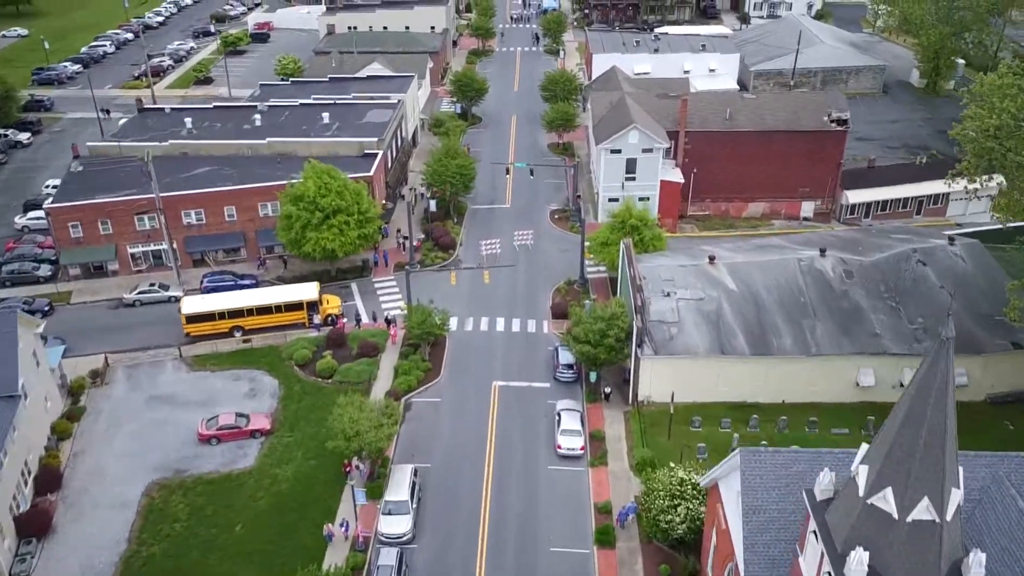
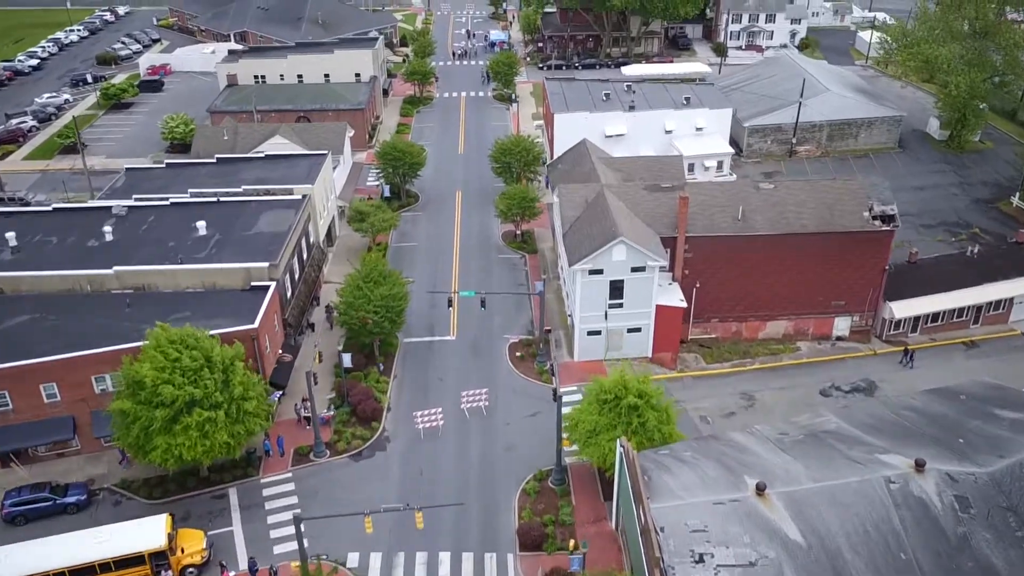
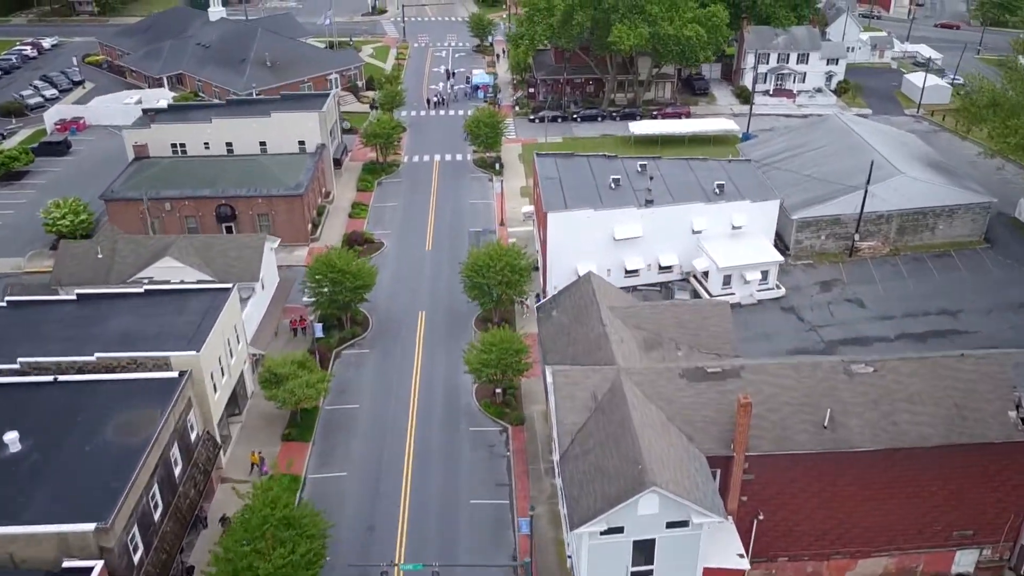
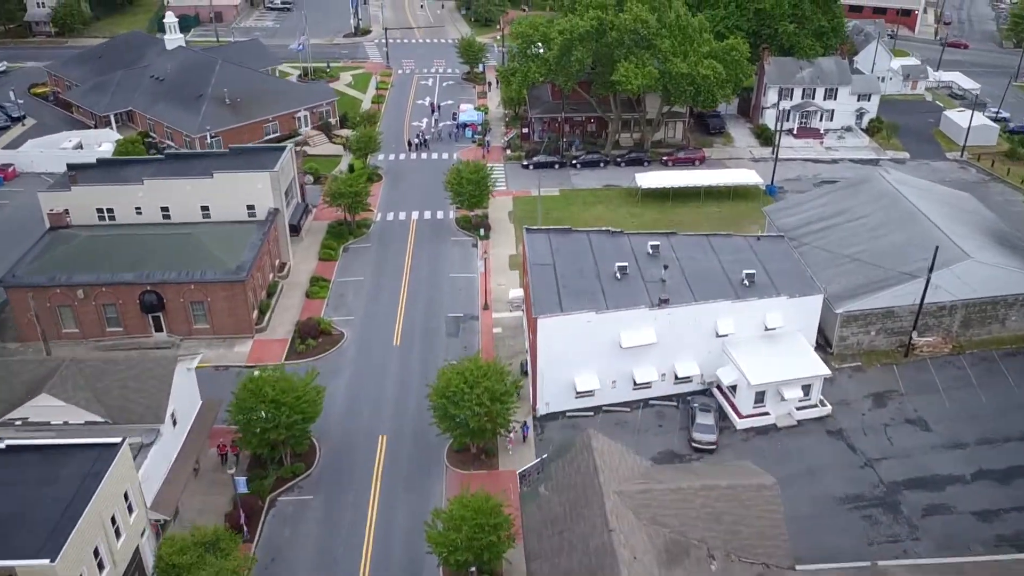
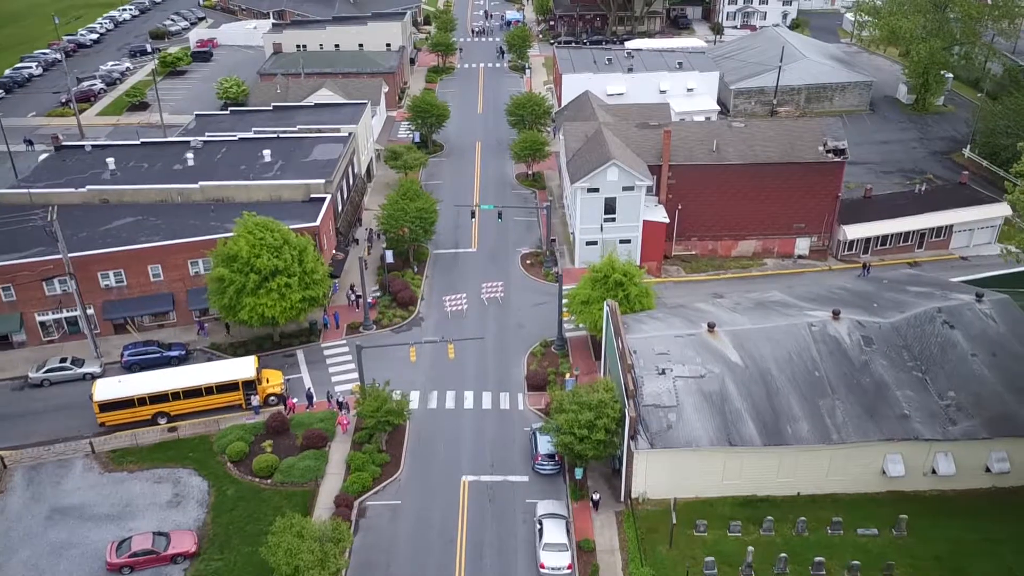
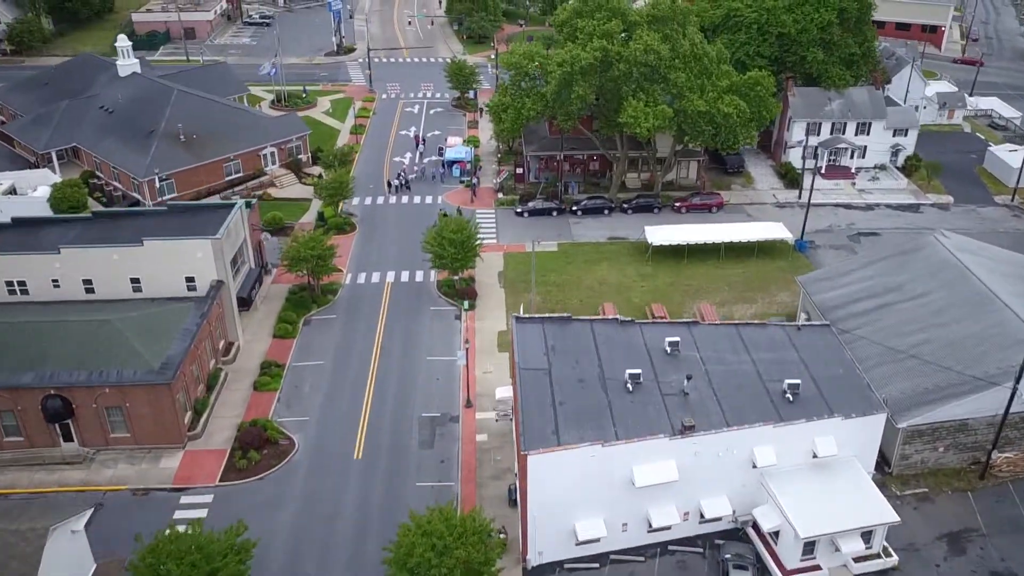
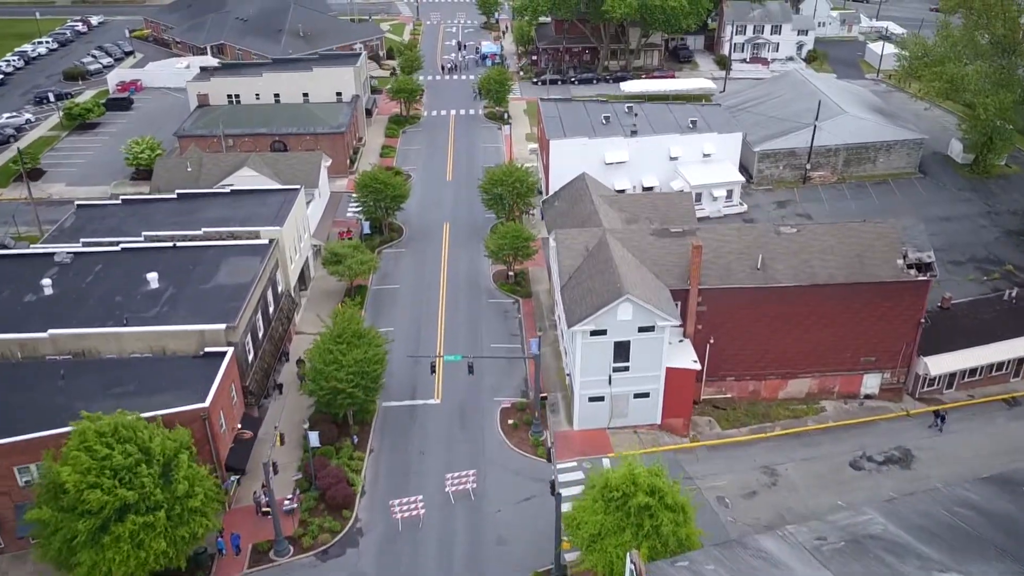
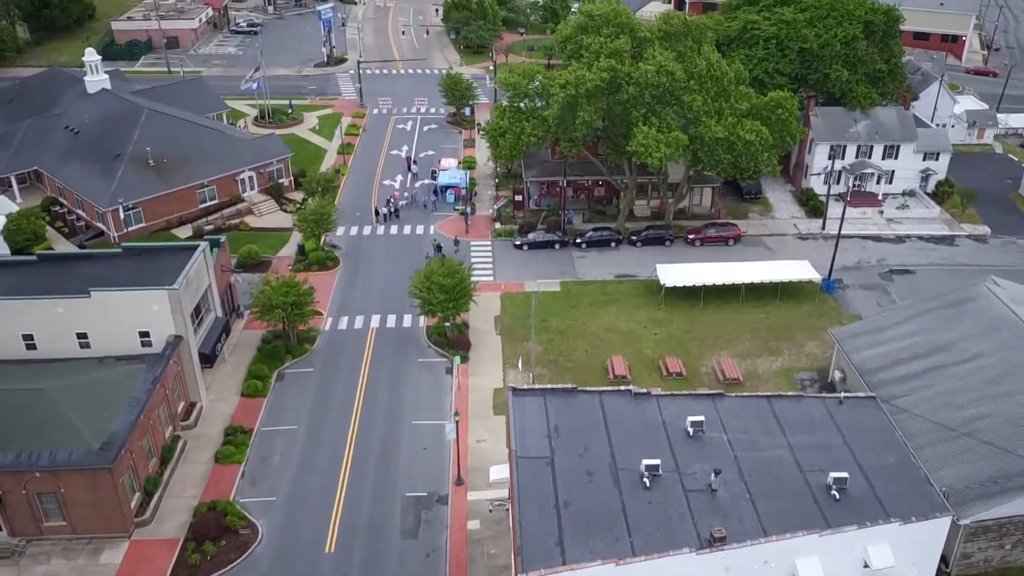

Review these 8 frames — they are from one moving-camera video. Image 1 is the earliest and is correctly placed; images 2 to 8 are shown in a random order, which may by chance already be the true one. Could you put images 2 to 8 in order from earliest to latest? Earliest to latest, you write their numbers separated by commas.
5, 2, 7, 3, 4, 6, 8
